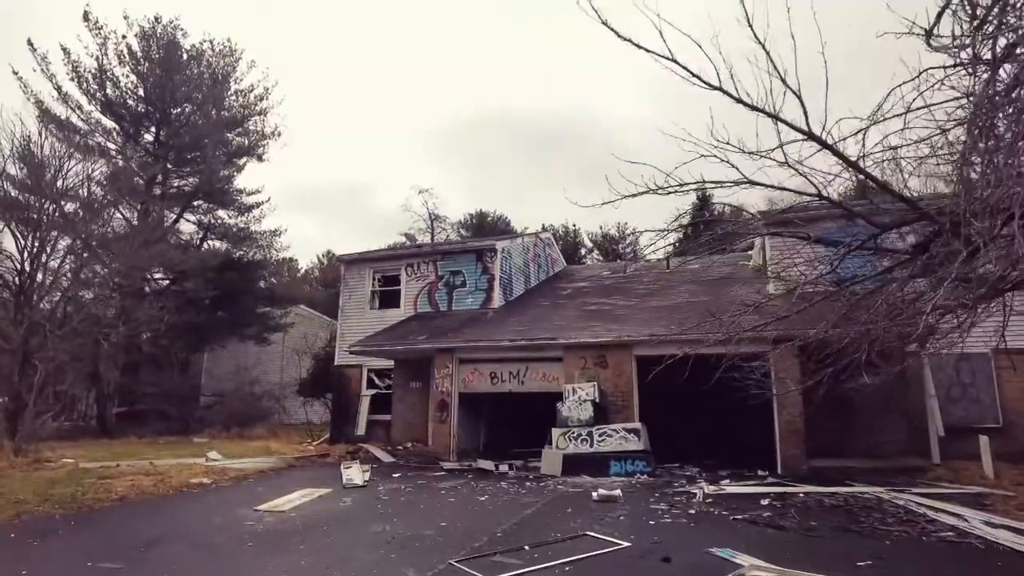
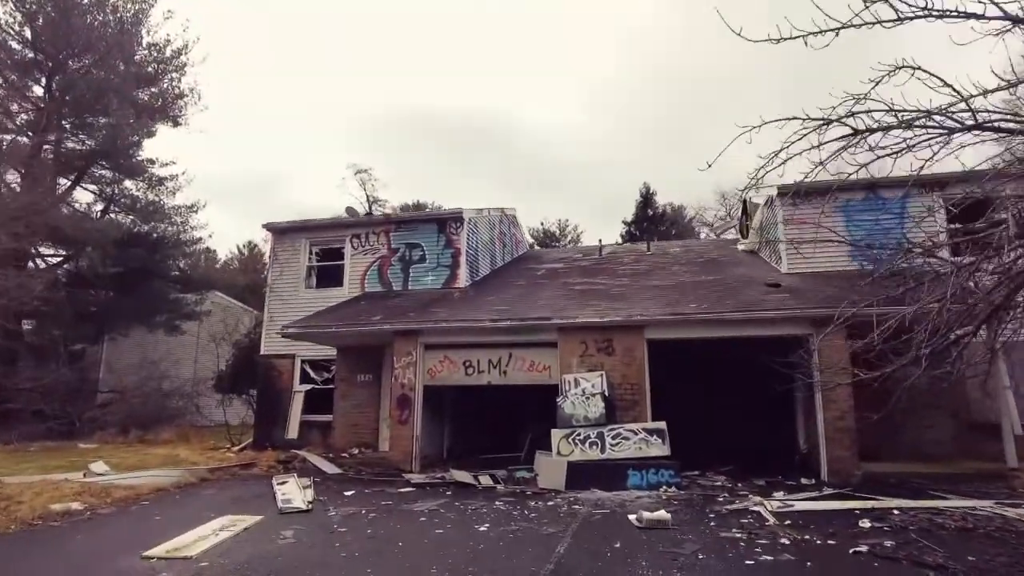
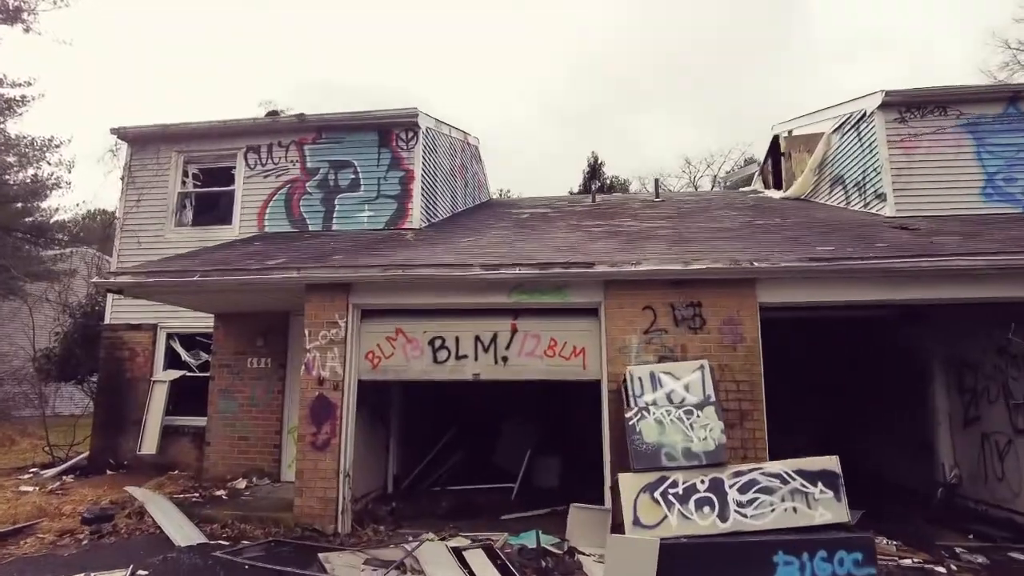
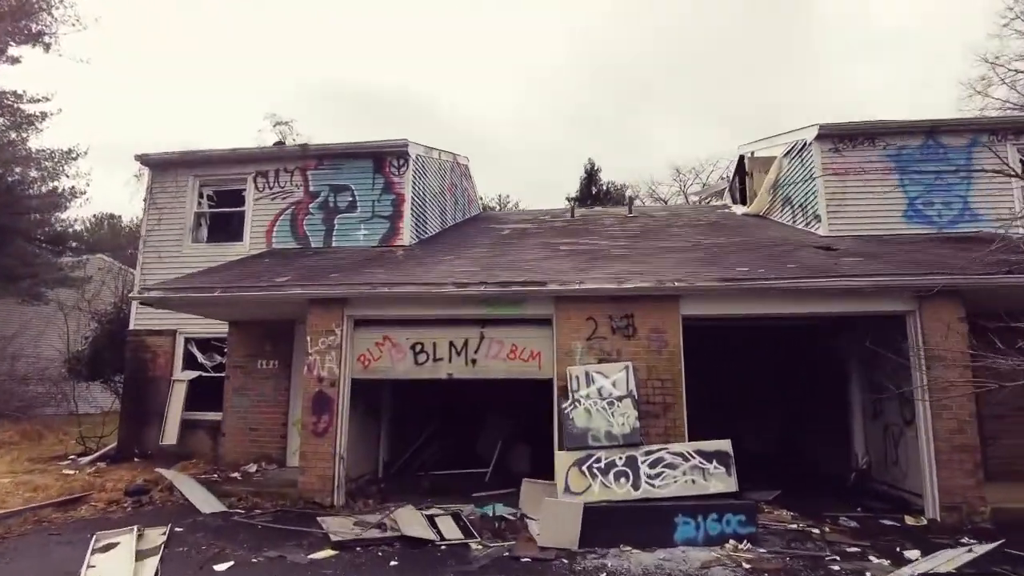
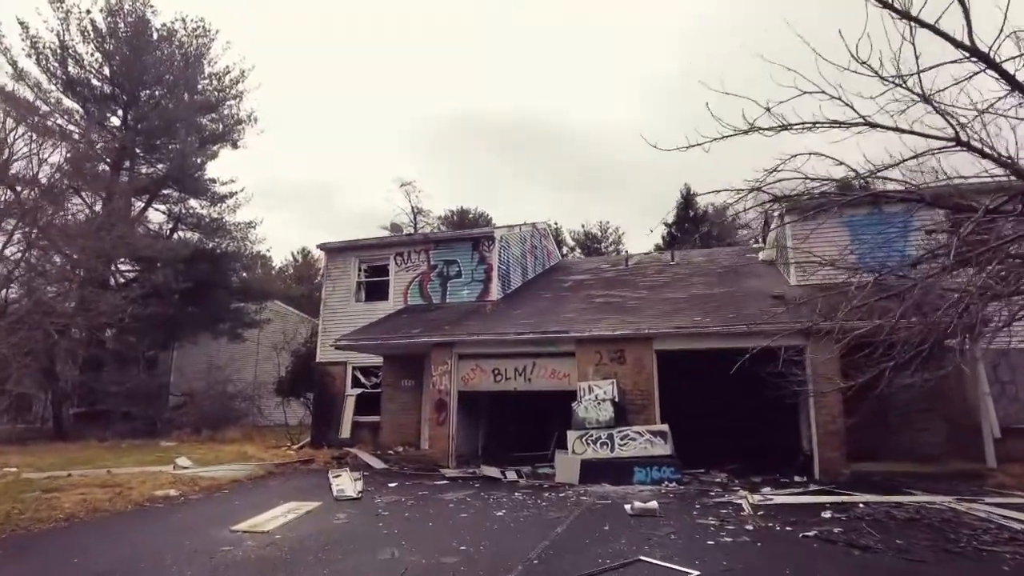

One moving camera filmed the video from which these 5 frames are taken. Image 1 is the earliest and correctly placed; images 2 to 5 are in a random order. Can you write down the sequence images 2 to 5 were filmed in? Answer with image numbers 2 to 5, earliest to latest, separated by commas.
5, 2, 4, 3
